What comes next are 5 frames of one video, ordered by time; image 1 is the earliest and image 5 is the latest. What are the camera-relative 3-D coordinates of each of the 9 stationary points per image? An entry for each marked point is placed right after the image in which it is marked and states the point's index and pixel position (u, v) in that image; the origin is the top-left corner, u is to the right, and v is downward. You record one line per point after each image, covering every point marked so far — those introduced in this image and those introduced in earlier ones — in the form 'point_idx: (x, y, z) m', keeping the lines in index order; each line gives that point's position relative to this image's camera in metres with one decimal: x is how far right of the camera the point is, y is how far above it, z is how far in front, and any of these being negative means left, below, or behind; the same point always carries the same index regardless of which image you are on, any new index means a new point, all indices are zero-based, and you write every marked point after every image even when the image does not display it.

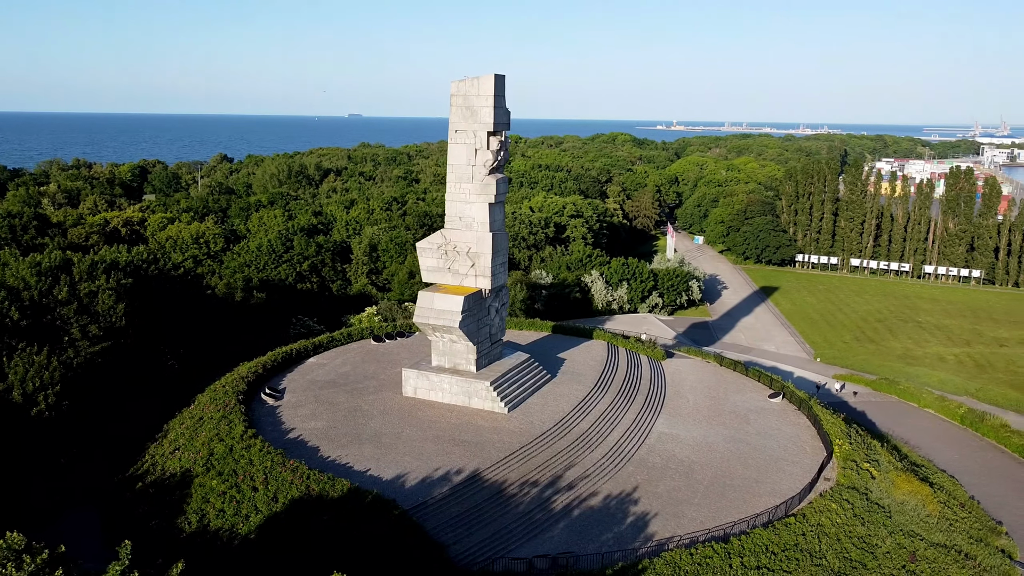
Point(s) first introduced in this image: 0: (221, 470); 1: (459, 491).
0: (-6.8, -4.2, +18.8) m
1: (-1.1, -4.6, +18.3) m
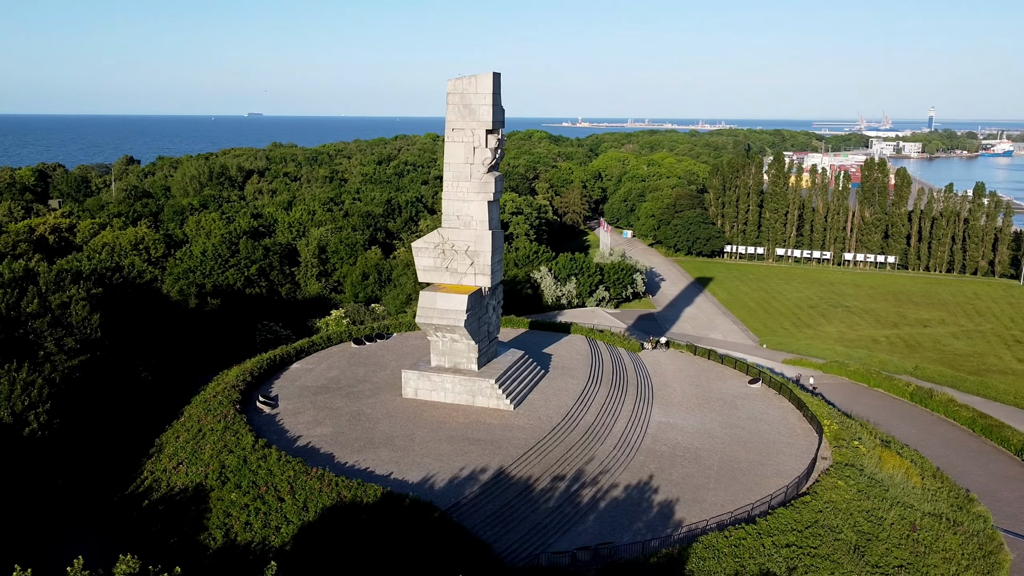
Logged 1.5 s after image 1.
0: (-6.2, -4.4, +18.2) m
1: (-0.5, -4.6, +18.3) m
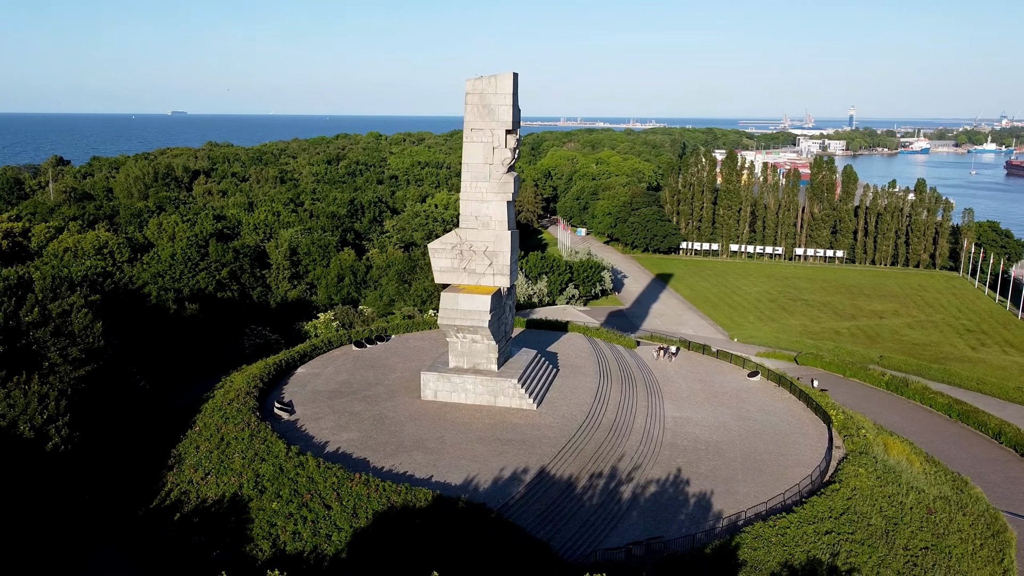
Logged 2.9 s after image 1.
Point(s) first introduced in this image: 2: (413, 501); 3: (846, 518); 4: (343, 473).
0: (-5.1, -4.5, +17.8) m
1: (+0.5, -4.6, +18.4) m
2: (-2.1, -4.5, +17.1) m
3: (+7.7, -5.3, +18.5) m
4: (-3.8, -4.2, +18.3) m
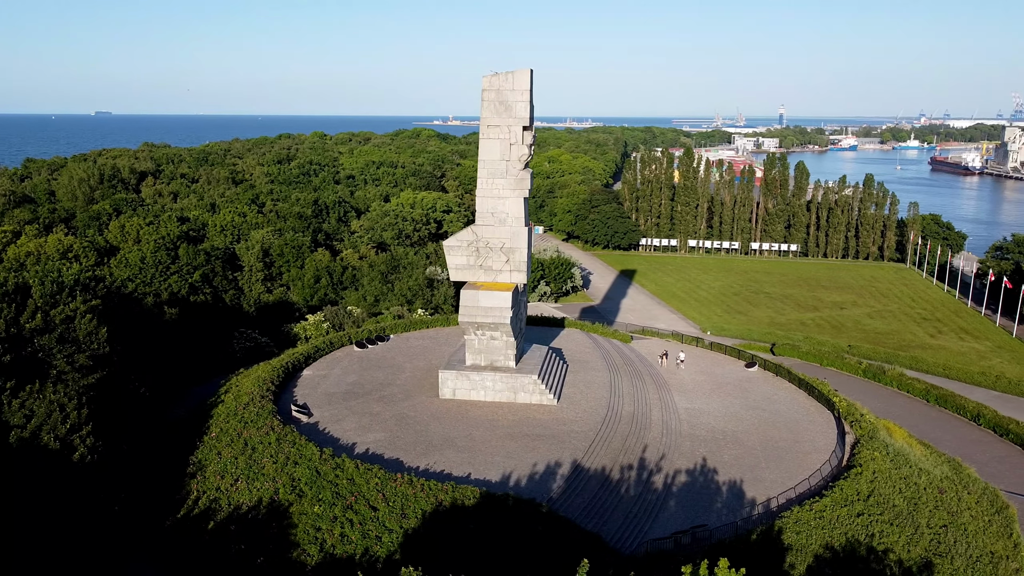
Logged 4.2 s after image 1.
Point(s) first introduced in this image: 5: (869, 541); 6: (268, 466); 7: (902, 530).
0: (-4.2, -4.5, +17.5) m
1: (+1.4, -4.5, +18.5) m
2: (-1.1, -4.4, +17.0) m
3: (+8.6, -5.0, +19.1) m
4: (-2.9, -4.2, +18.1) m
5: (+7.8, -5.5, +17.6) m
6: (-5.7, -4.1, +18.7) m
7: (+8.9, -5.6, +18.5) m
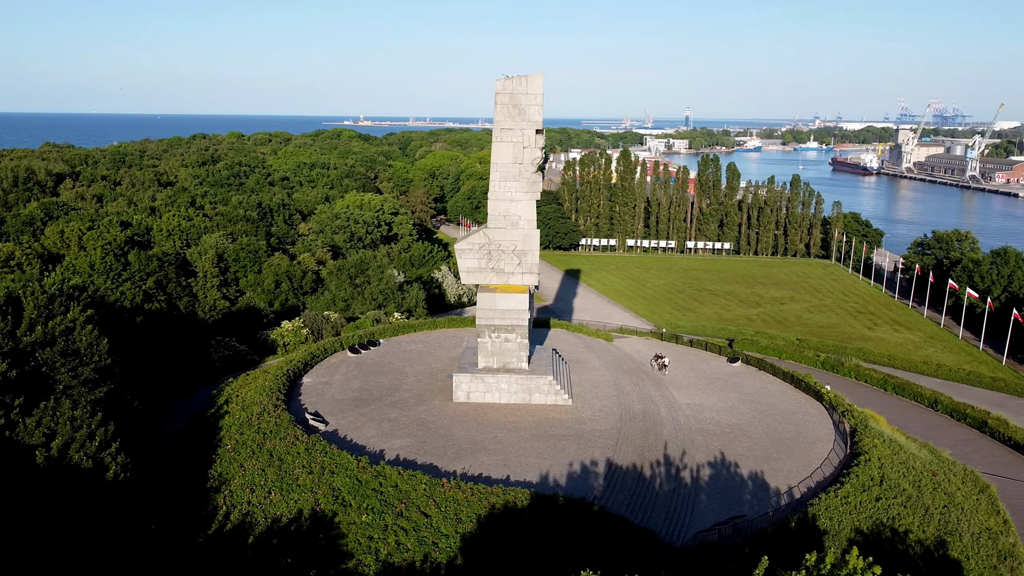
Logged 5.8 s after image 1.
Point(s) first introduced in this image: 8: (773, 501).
0: (-3.2, -4.6, +17.2) m
1: (+2.3, -4.5, +18.8) m
2: (0.0, -4.5, +17.1) m
3: (+9.3, -4.9, +20.2) m
4: (-2.0, -4.3, +18.0) m
5: (+8.7, -5.5, +18.7) m
6: (-4.8, -4.3, +18.3) m
7: (+9.8, -5.5, +19.6) m
8: (+6.2, -5.0, +19.0) m
